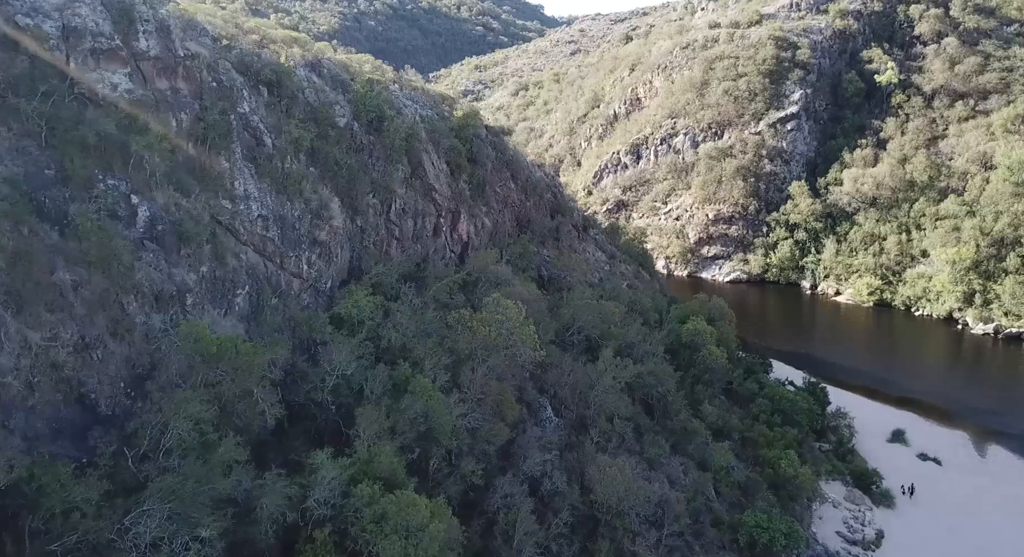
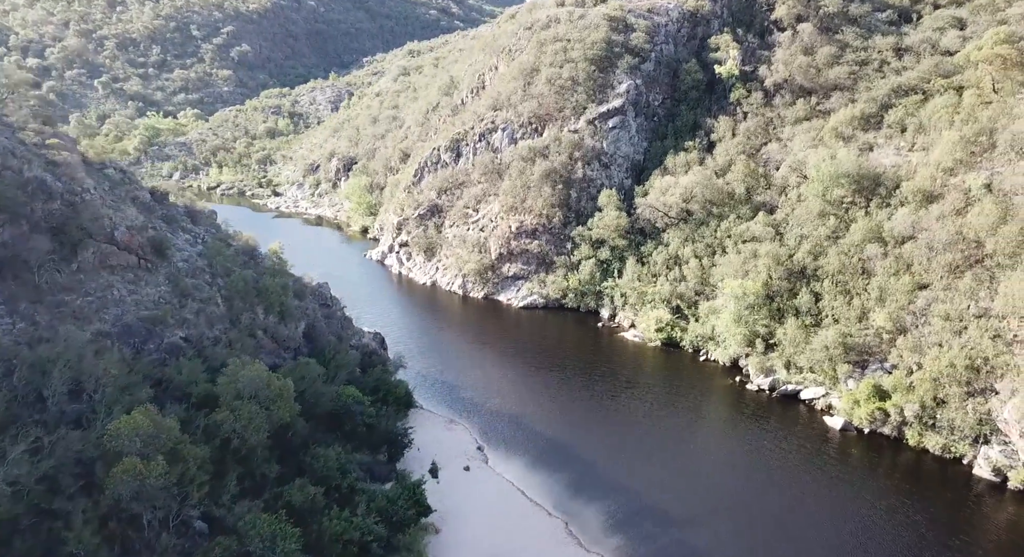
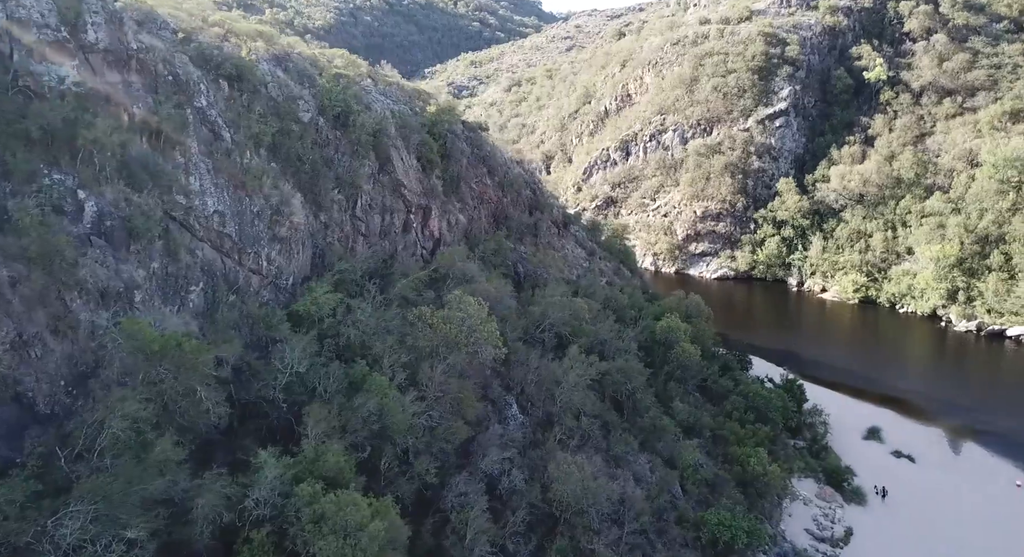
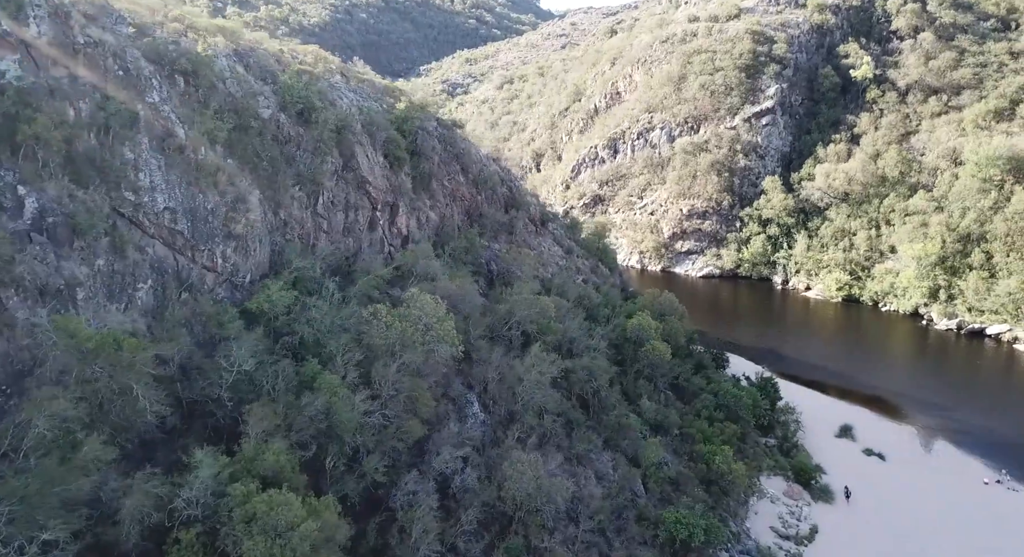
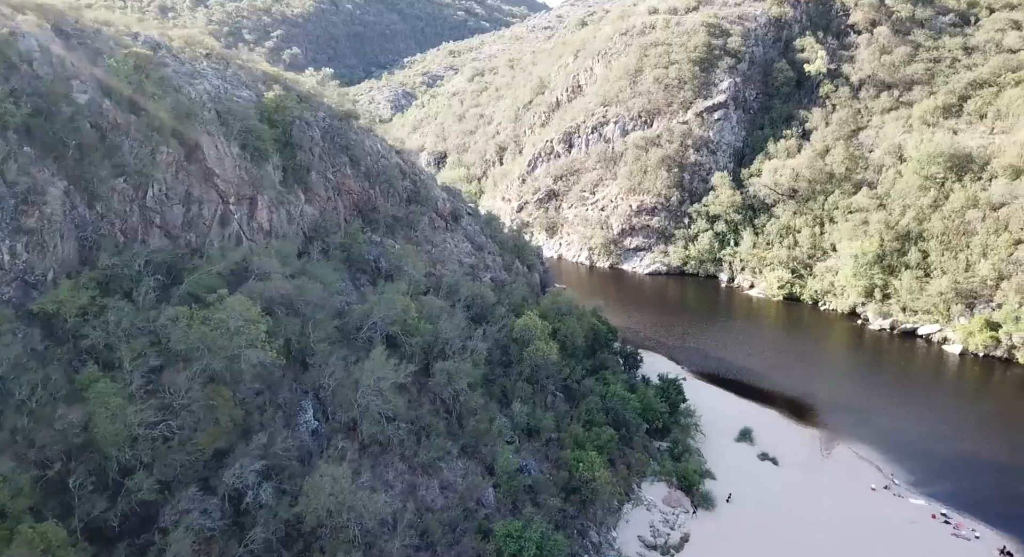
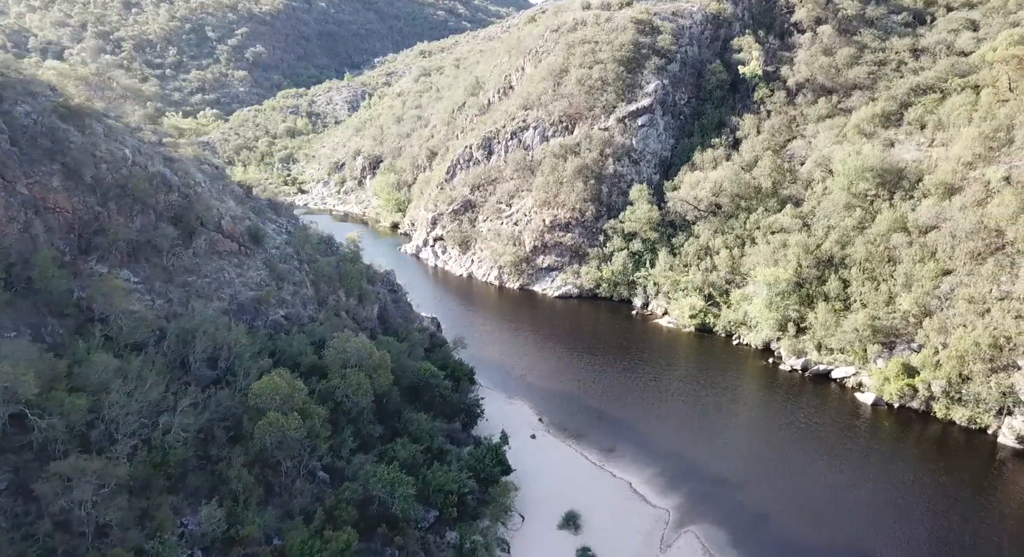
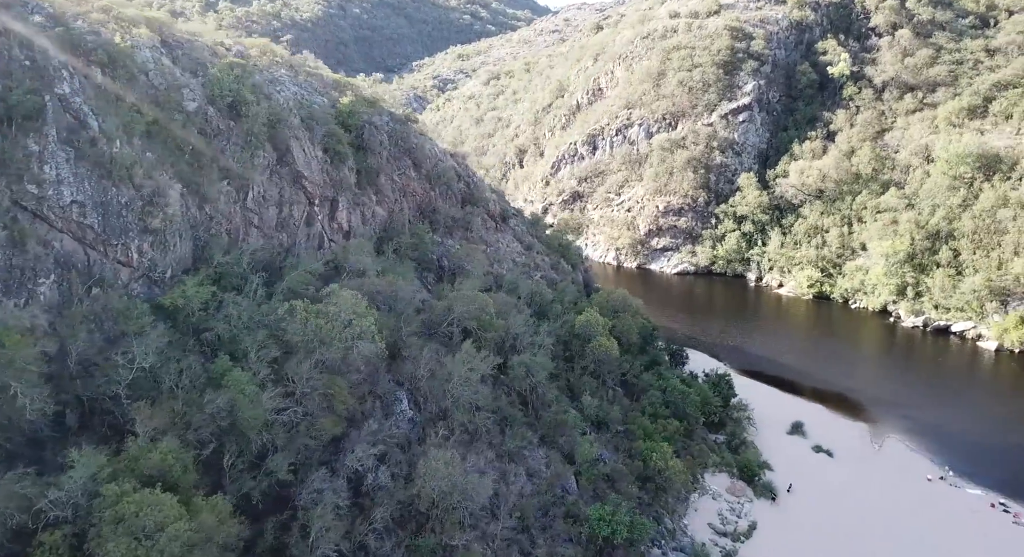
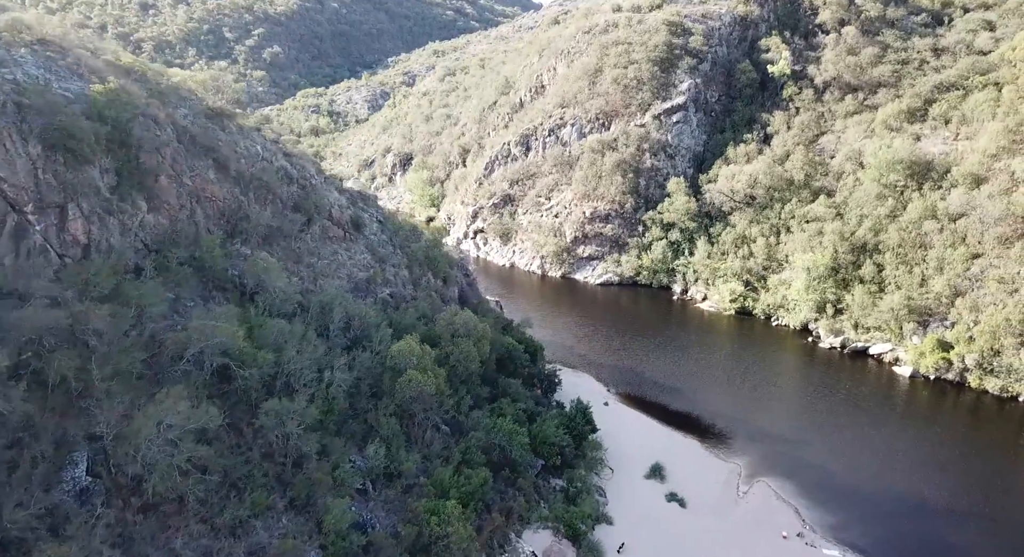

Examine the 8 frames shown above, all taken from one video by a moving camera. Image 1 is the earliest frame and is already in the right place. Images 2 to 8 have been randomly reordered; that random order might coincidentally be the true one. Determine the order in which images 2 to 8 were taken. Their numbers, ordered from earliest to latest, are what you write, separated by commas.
3, 4, 7, 5, 8, 6, 2
